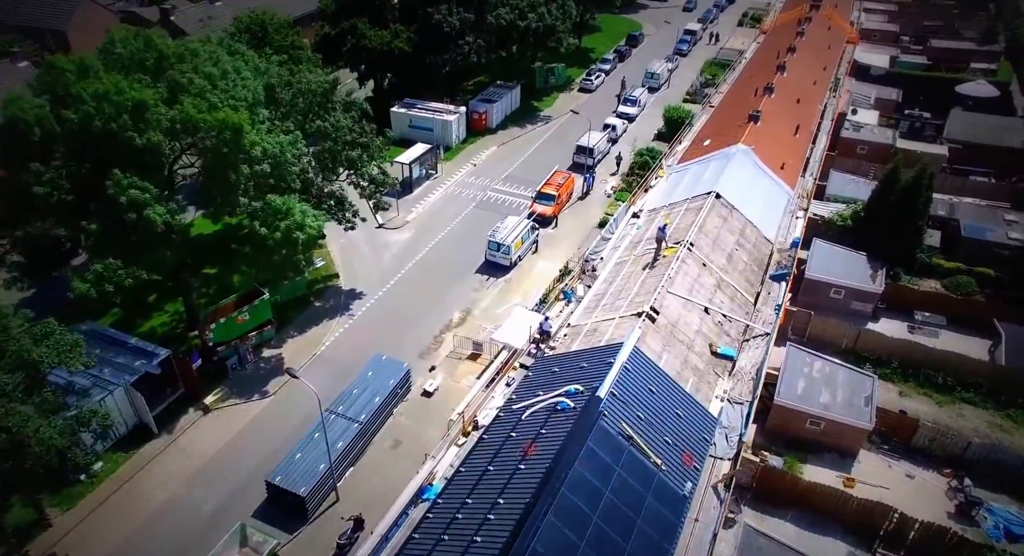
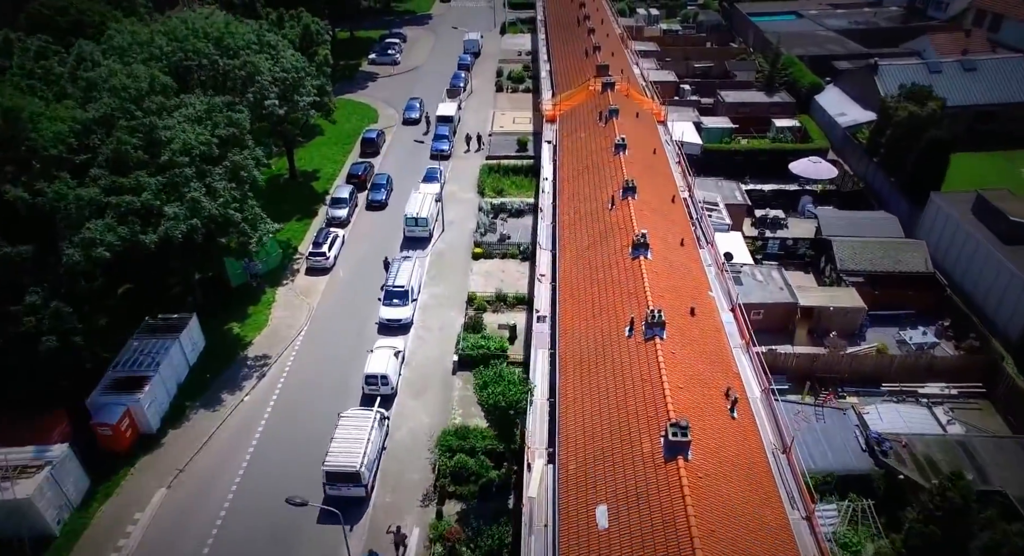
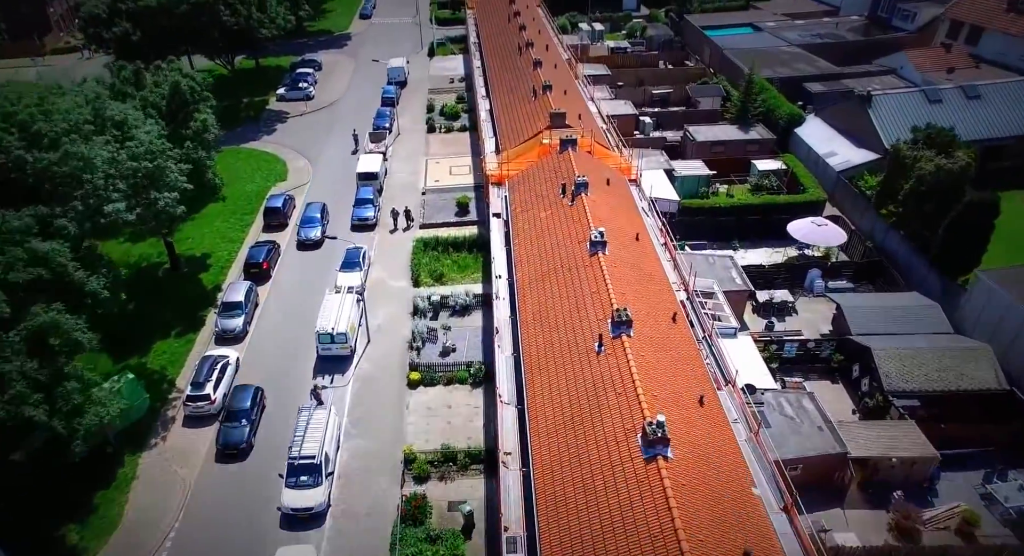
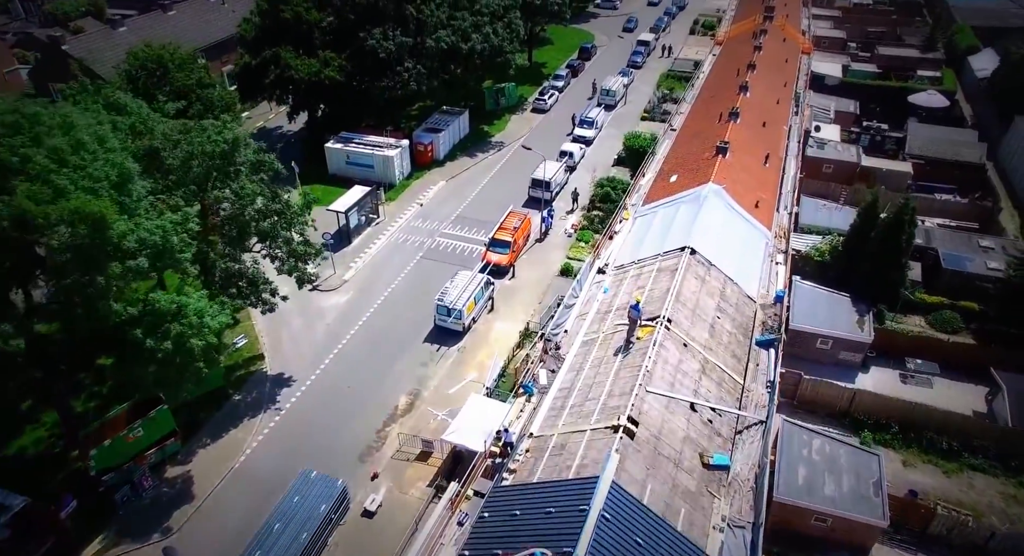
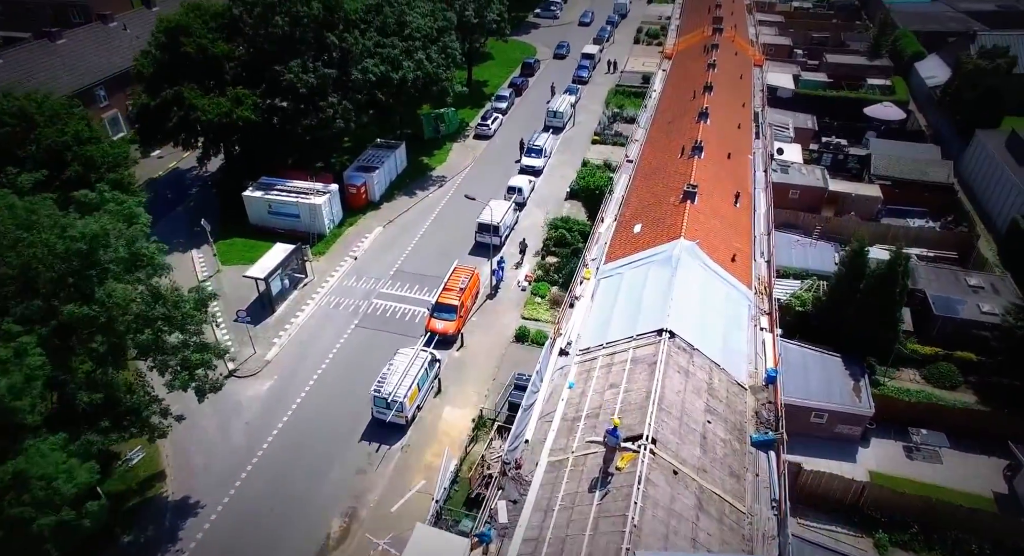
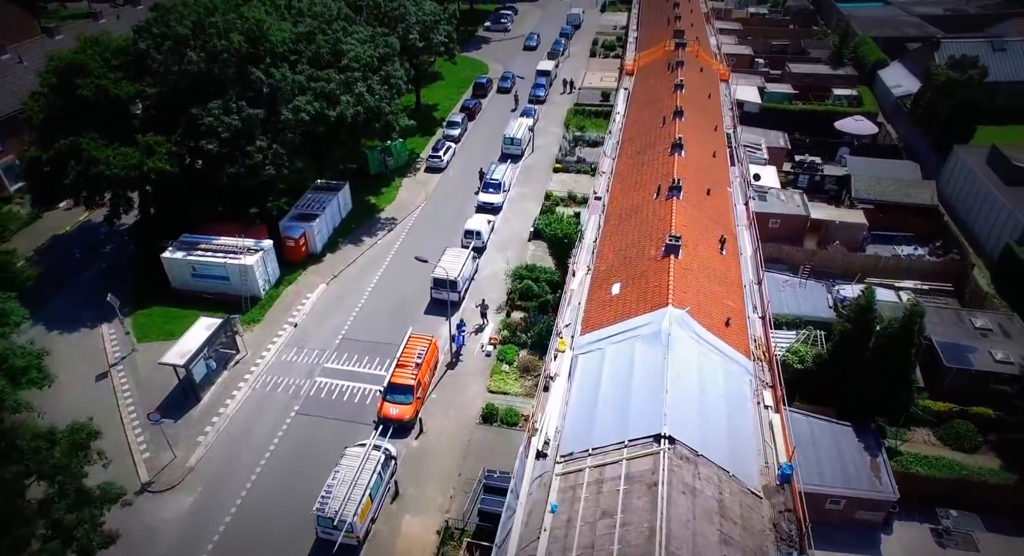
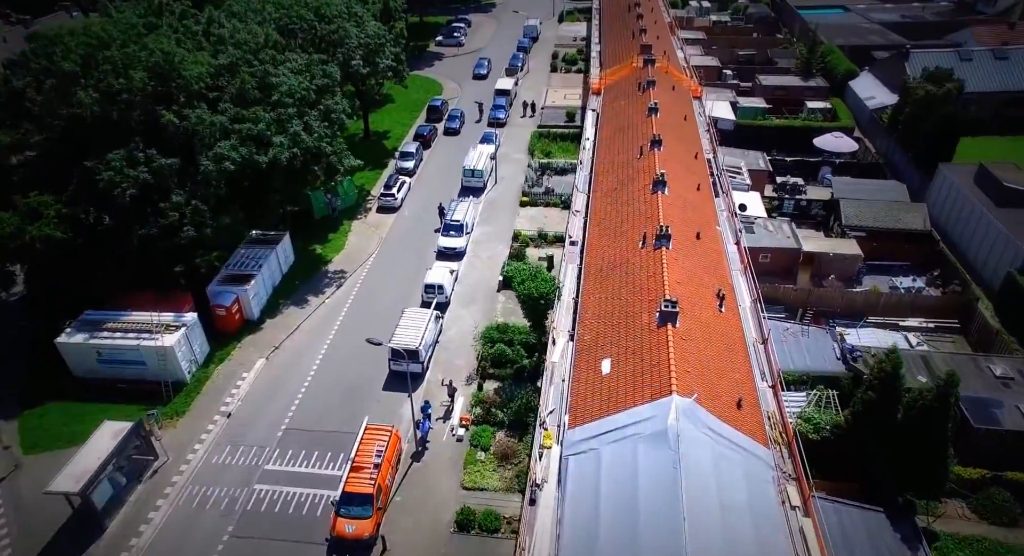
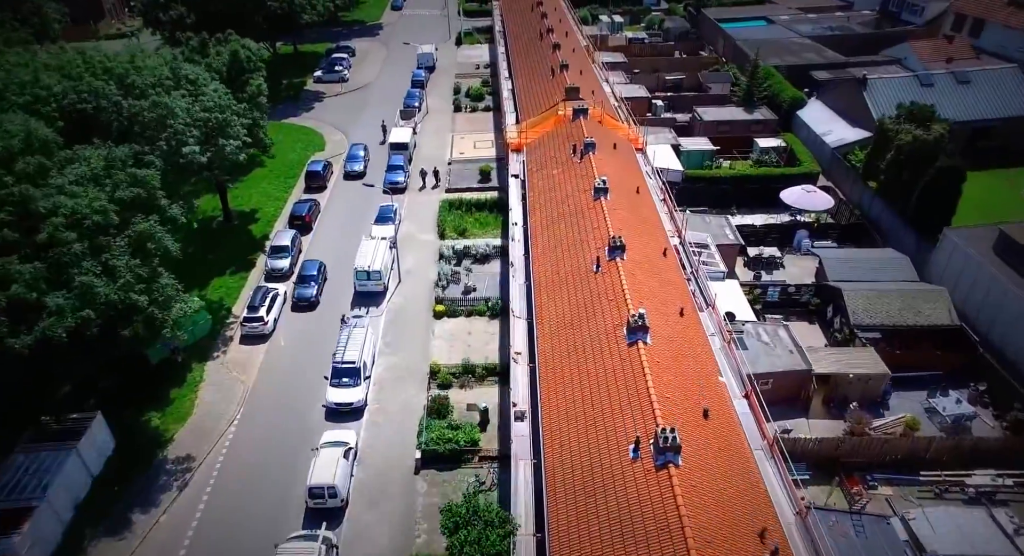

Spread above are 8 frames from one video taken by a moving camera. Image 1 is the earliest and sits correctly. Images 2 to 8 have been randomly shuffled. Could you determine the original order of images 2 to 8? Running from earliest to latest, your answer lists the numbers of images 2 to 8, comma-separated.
4, 5, 6, 7, 2, 8, 3
